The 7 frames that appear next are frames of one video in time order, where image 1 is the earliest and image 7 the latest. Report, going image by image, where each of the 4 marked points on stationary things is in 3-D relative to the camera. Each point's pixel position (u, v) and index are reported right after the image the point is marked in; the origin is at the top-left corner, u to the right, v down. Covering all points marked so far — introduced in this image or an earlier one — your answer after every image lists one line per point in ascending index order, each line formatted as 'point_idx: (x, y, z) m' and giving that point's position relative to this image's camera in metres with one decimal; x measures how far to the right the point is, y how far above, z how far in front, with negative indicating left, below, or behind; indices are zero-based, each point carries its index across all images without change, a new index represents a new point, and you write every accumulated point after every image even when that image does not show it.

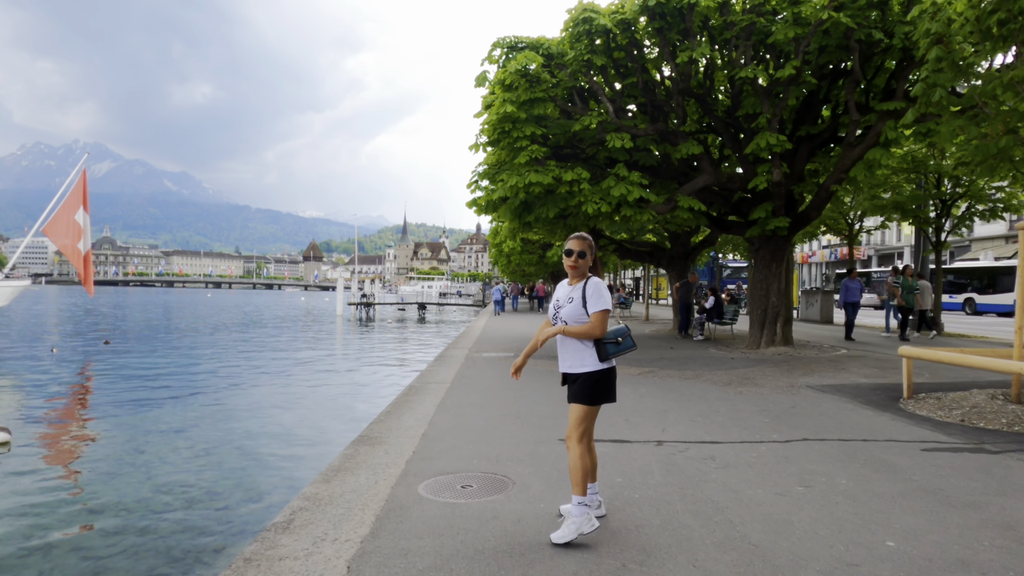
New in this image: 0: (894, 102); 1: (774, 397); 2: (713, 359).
0: (+7.3, +3.6, +13.6) m
1: (+3.8, -1.6, +10.2) m
2: (+4.4, -1.5, +15.5) m
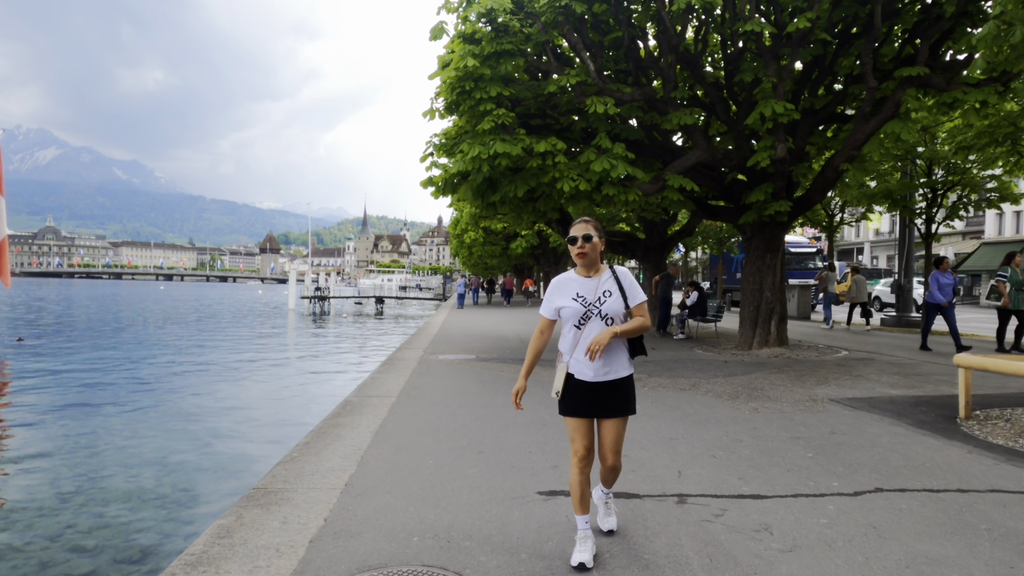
0: (+6.7, +3.7, +11.8) m
1: (+3.3, -1.5, +8.2) m
2: (+3.7, -1.4, +13.5) m
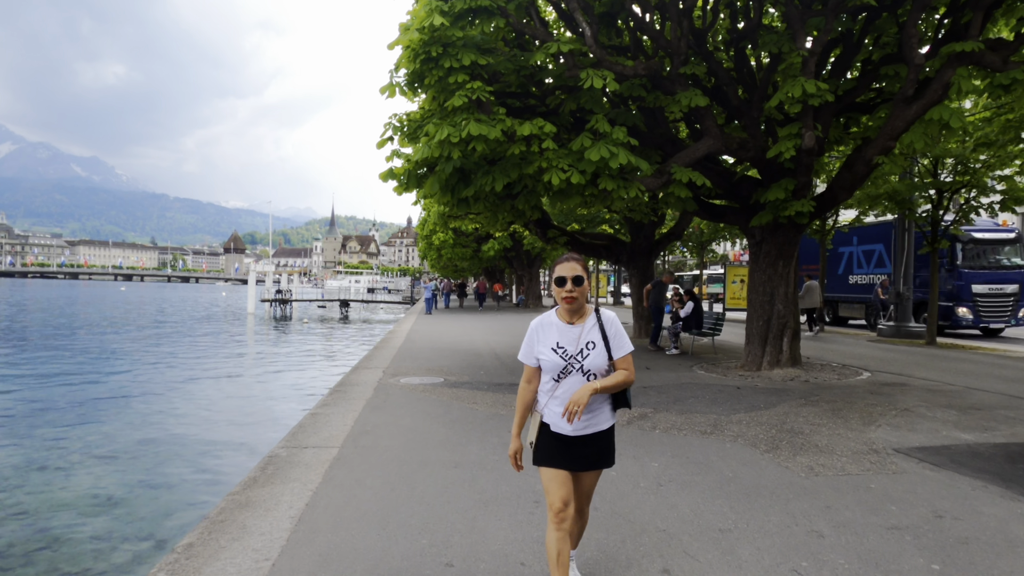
0: (+6.4, +3.4, +9.9) m
1: (+3.1, -1.7, +6.2) m
2: (+3.3, -1.6, +11.5) m
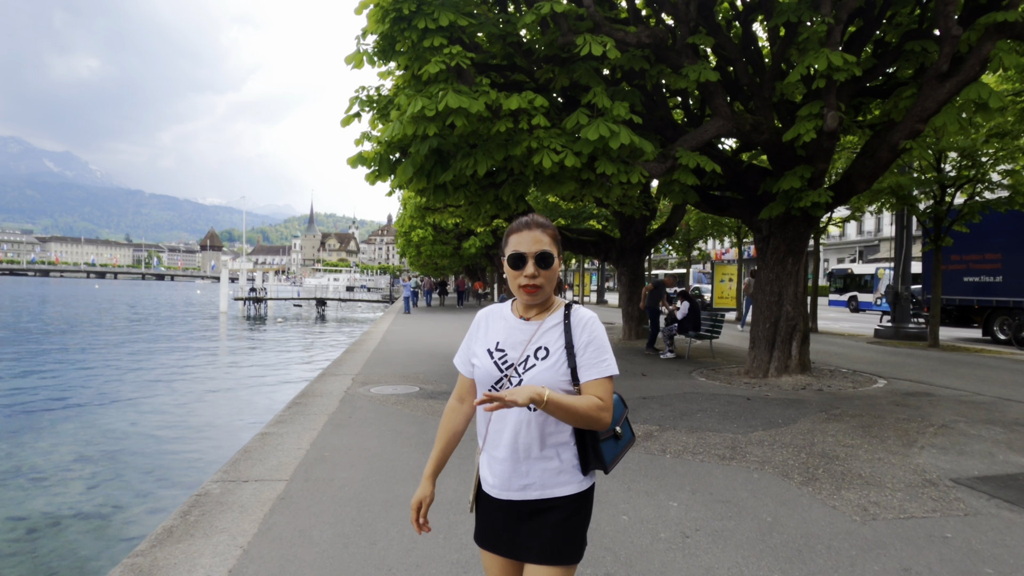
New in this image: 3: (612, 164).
0: (+6.2, +3.4, +8.8) m
1: (+3.0, -1.7, +5.1) m
2: (+3.0, -1.6, +10.4) m
3: (+1.2, +1.5, +8.6) m
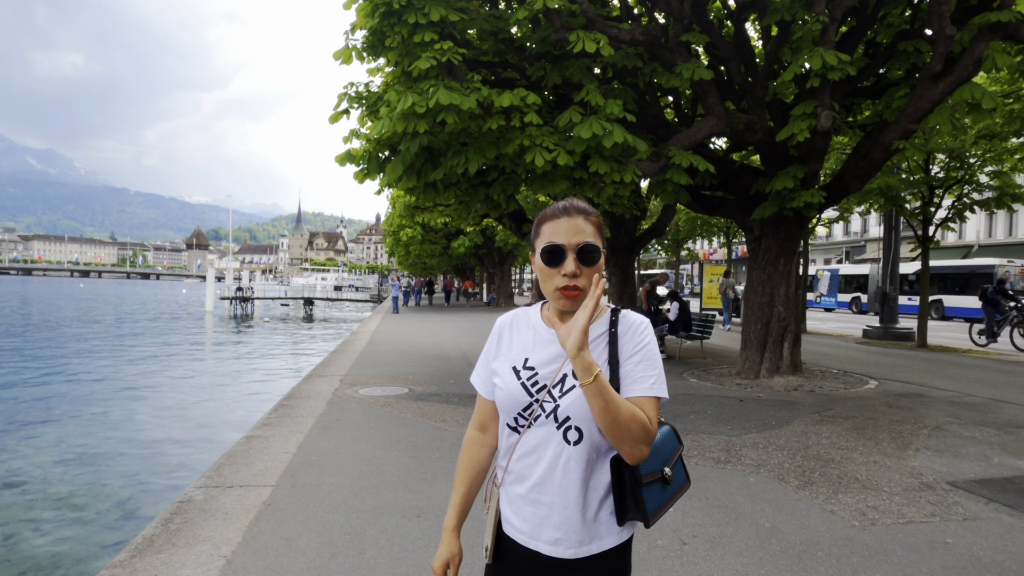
0: (+6.1, +3.4, +8.8) m
1: (+3.0, -1.7, +5.0) m
2: (+2.9, -1.6, +10.3) m
3: (+1.1, +1.5, +8.5) m
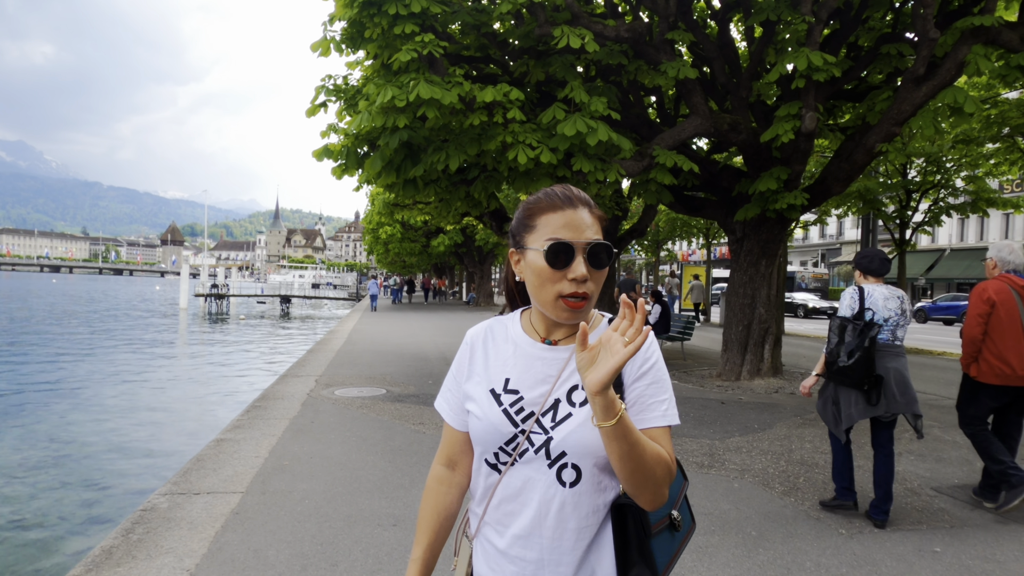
0: (+5.9, +3.4, +8.8) m
1: (+2.9, -1.7, +4.9) m
2: (+2.6, -1.6, +10.2) m
3: (+0.9, +1.5, +8.4) m
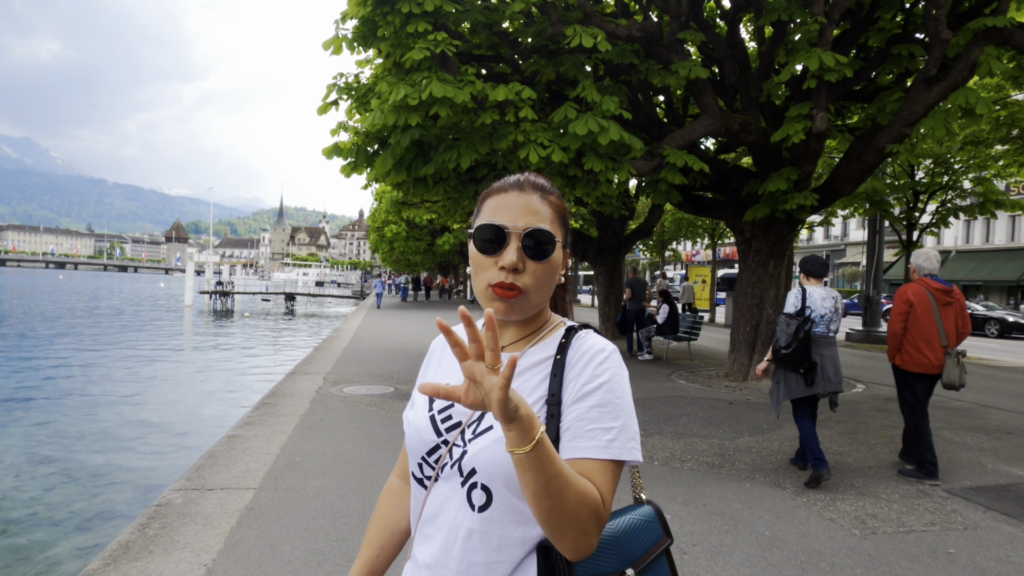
0: (+6.1, +3.4, +8.8) m
1: (+2.9, -1.7, +4.9) m
2: (+2.7, -1.6, +10.2) m
3: (+1.0, +1.5, +8.4) m
